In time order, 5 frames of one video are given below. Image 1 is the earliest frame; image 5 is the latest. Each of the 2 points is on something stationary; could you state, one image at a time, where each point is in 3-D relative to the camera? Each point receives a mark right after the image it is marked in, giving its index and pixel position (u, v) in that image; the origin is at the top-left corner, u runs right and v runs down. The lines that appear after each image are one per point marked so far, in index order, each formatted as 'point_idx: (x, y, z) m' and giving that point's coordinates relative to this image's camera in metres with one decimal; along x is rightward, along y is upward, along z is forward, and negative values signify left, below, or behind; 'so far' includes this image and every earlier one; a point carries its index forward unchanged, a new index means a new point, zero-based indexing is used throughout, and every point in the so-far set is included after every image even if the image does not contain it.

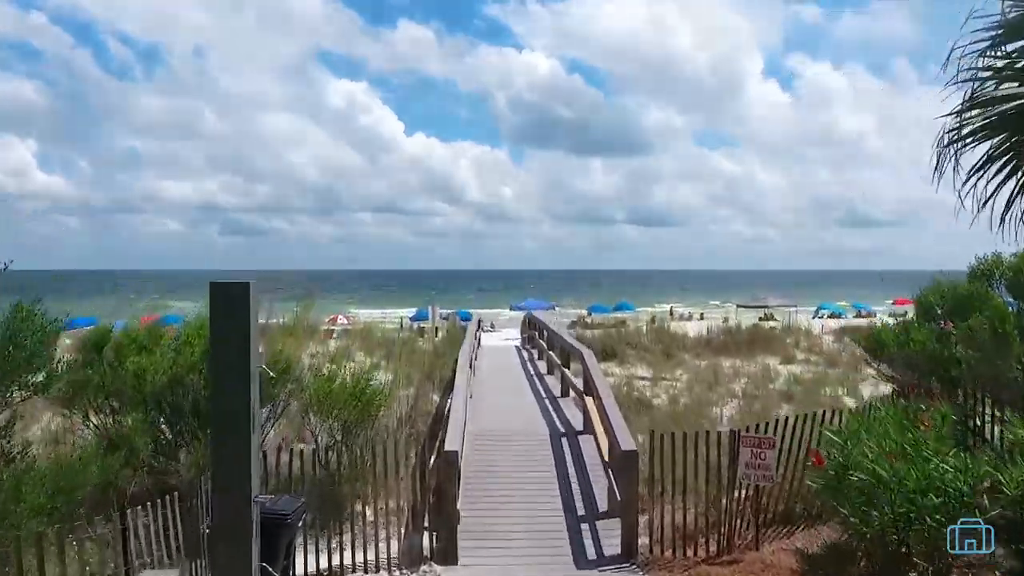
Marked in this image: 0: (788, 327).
0: (+9.0, -1.3, +16.0) m
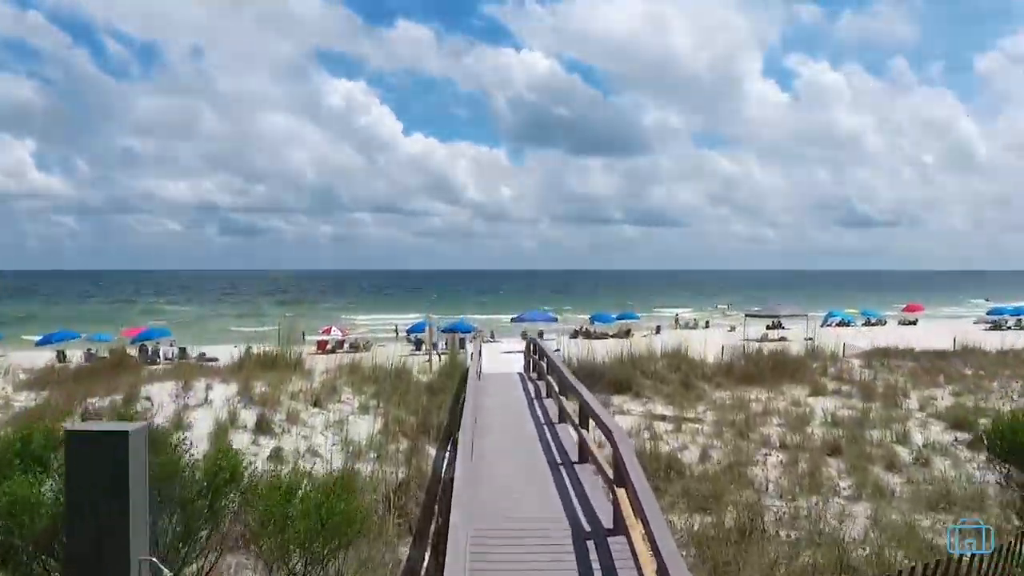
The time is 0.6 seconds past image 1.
0: (+9.1, -1.9, +14.8) m
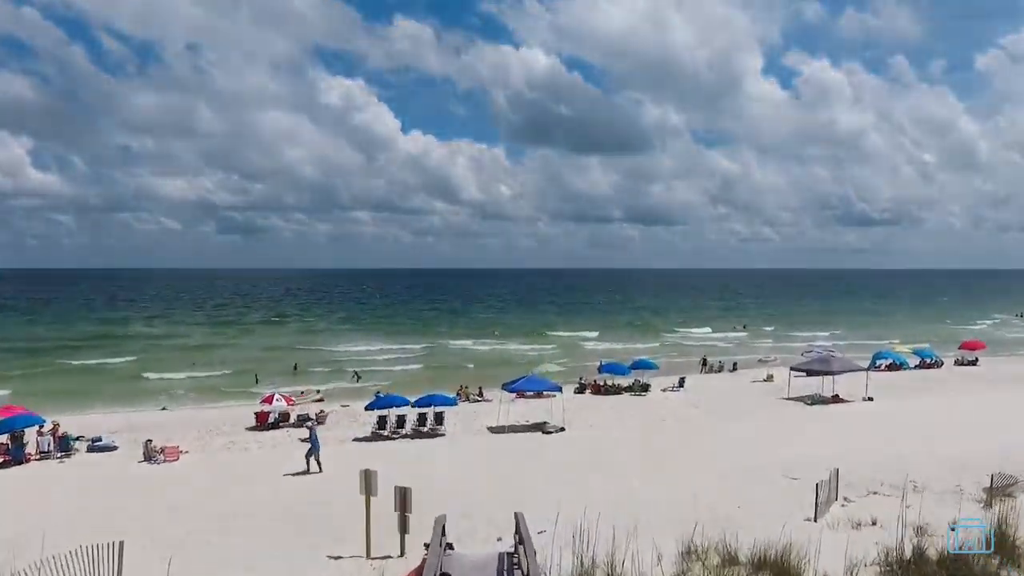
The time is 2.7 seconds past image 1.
0: (+8.7, -4.4, +9.0) m
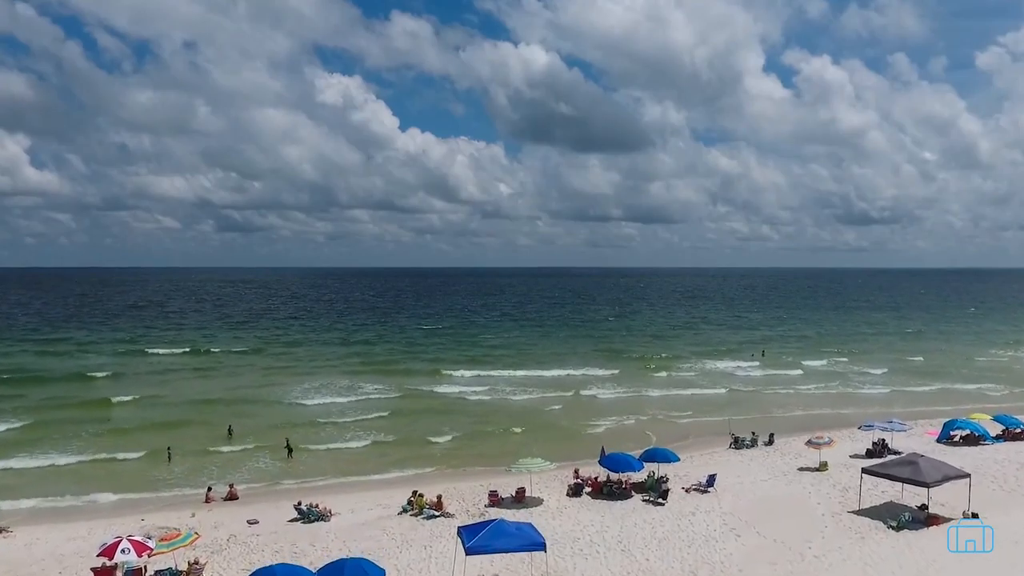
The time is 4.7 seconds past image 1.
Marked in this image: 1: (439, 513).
0: (+7.6, -7.3, +2.0) m
1: (-2.8, -8.6, +18.4) m
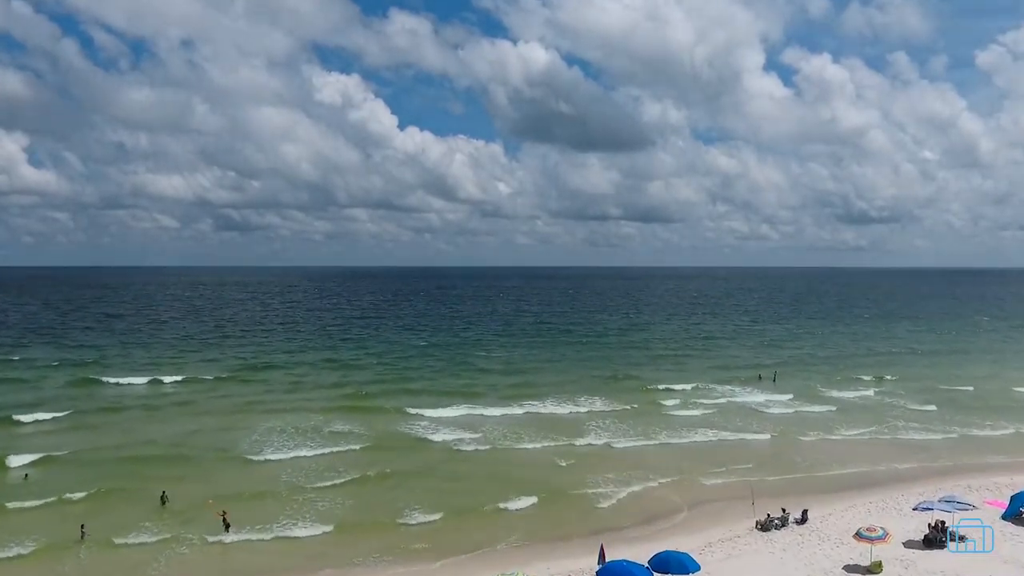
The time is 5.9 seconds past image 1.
0: (+6.8, -9.5, -2.4) m
1: (-3.6, -10.7, +14.0) m
